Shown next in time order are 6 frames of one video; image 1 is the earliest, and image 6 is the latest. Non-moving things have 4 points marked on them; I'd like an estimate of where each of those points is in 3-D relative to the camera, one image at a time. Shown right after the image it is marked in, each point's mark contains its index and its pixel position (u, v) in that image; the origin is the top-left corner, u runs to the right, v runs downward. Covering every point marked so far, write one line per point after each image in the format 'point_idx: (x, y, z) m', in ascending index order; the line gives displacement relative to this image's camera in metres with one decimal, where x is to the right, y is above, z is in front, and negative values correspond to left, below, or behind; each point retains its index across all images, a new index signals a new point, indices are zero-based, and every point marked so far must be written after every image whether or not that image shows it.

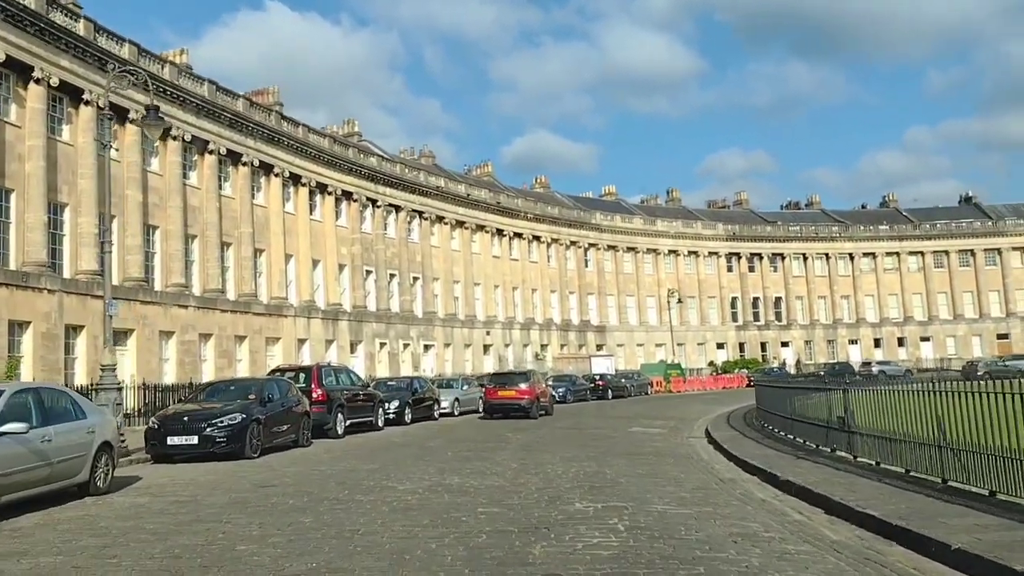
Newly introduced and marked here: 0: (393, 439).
0: (-2.4, -3.0, +18.1) m
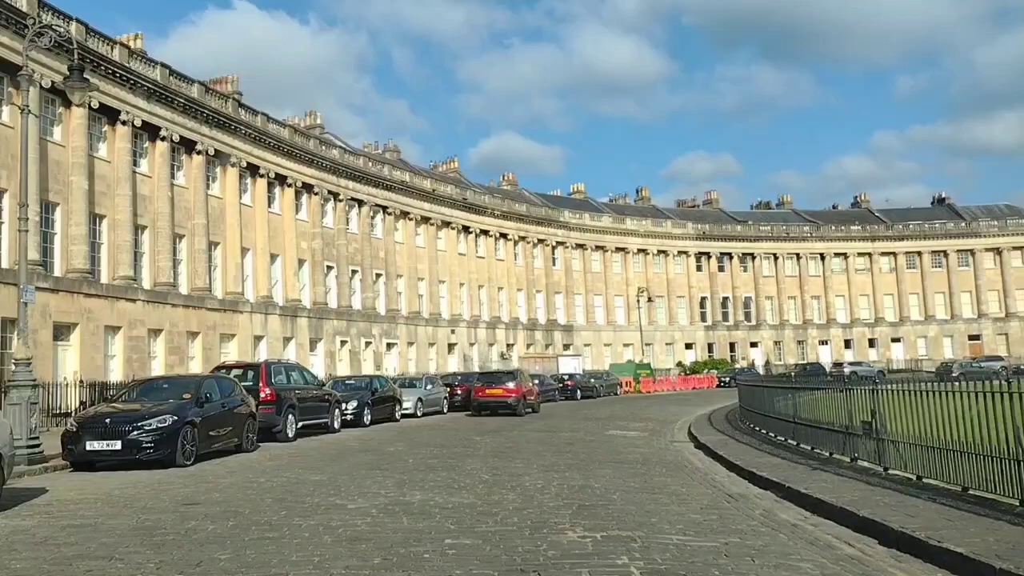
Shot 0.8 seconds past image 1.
0: (-3.0, -2.8, +16.3) m
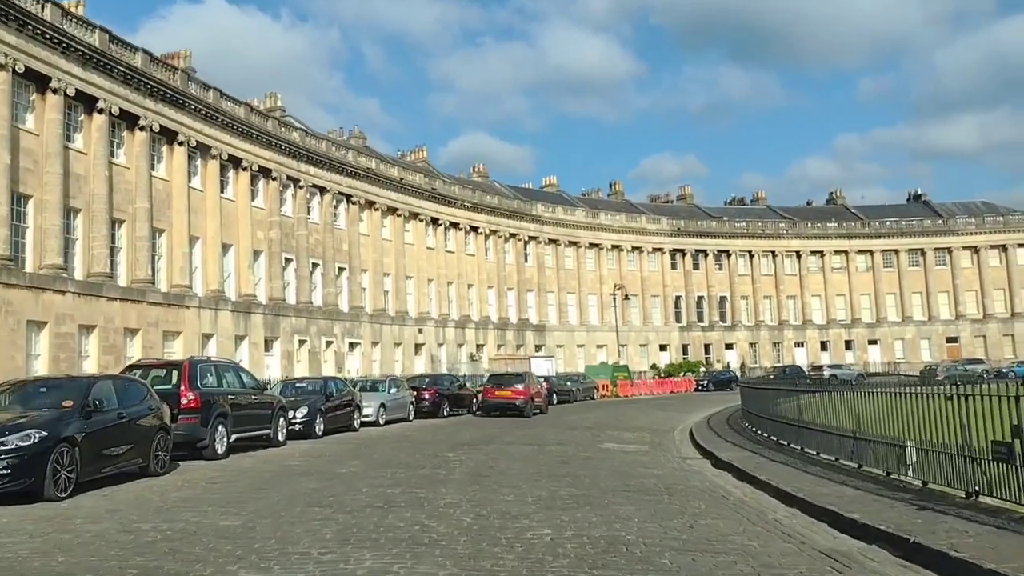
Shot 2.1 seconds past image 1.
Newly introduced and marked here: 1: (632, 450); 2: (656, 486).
0: (-3.2, -2.5, +13.2) m
1: (+2.3, -3.1, +17.2) m
2: (+1.8, -2.4, +11.1) m
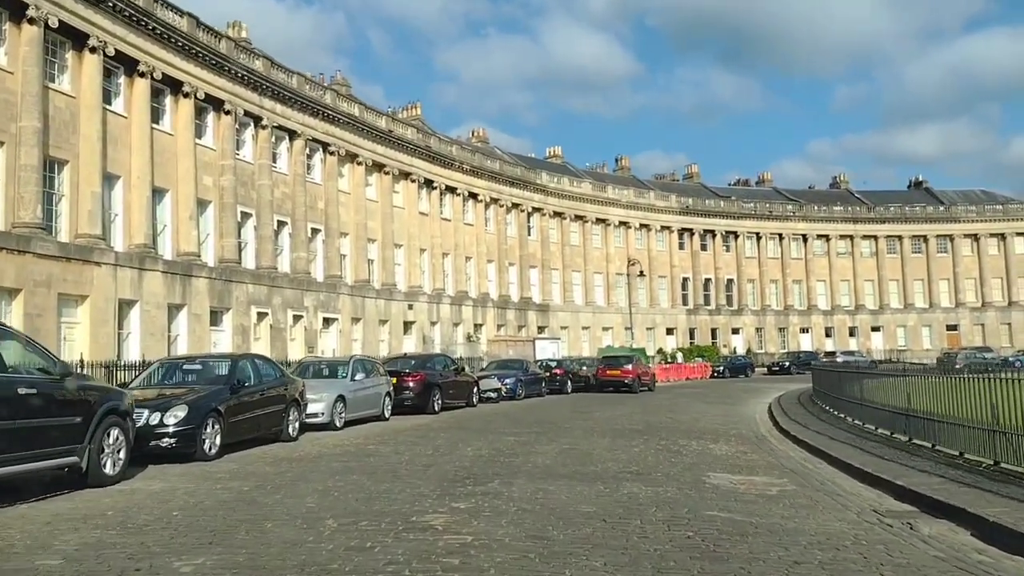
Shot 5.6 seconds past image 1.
0: (-2.8, -1.6, +5.2) m
1: (+2.7, -2.1, +9.3) m
2: (+2.3, -1.5, +3.2) m
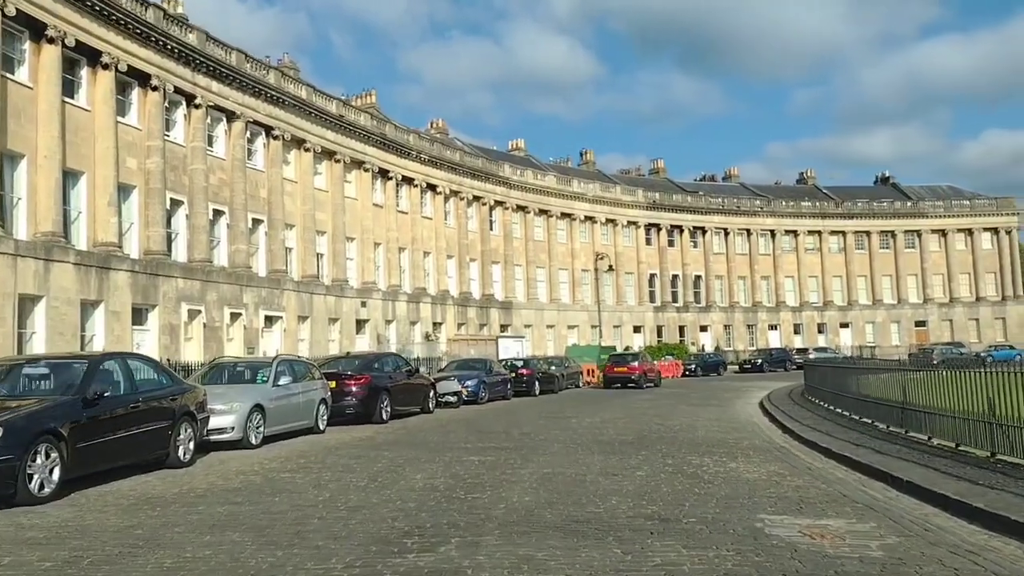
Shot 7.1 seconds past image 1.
0: (-2.8, -1.3, +1.8) m
1: (+2.5, -1.8, +6.1) m
2: (+2.3, -1.2, 0.0) m
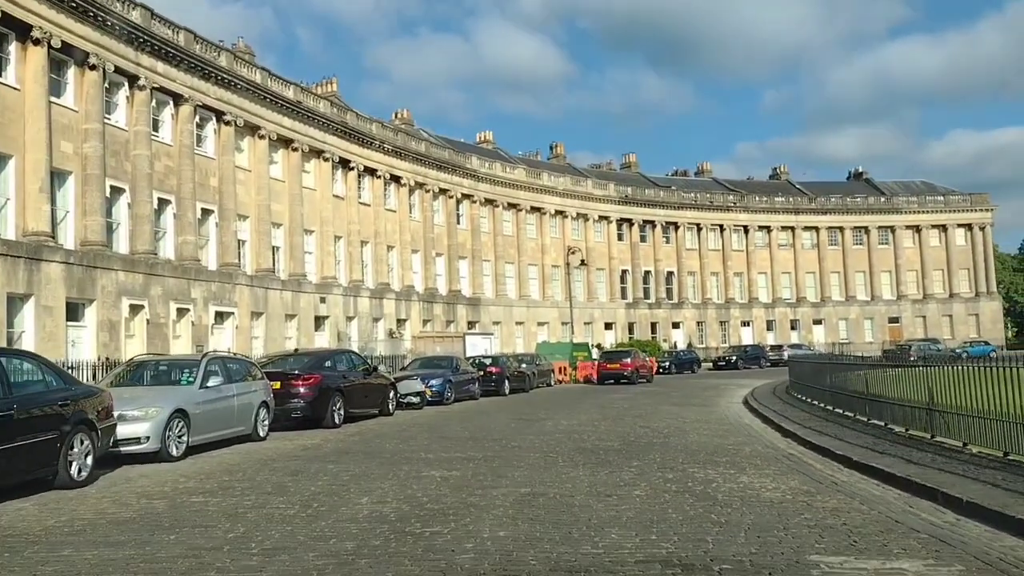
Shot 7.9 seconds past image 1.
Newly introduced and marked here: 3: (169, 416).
0: (-2.8, -1.1, -0.2) m
1: (+2.4, -1.6, +4.3) m
2: (+2.4, -1.0, -1.8) m
3: (-4.2, -1.5, +11.0) m
